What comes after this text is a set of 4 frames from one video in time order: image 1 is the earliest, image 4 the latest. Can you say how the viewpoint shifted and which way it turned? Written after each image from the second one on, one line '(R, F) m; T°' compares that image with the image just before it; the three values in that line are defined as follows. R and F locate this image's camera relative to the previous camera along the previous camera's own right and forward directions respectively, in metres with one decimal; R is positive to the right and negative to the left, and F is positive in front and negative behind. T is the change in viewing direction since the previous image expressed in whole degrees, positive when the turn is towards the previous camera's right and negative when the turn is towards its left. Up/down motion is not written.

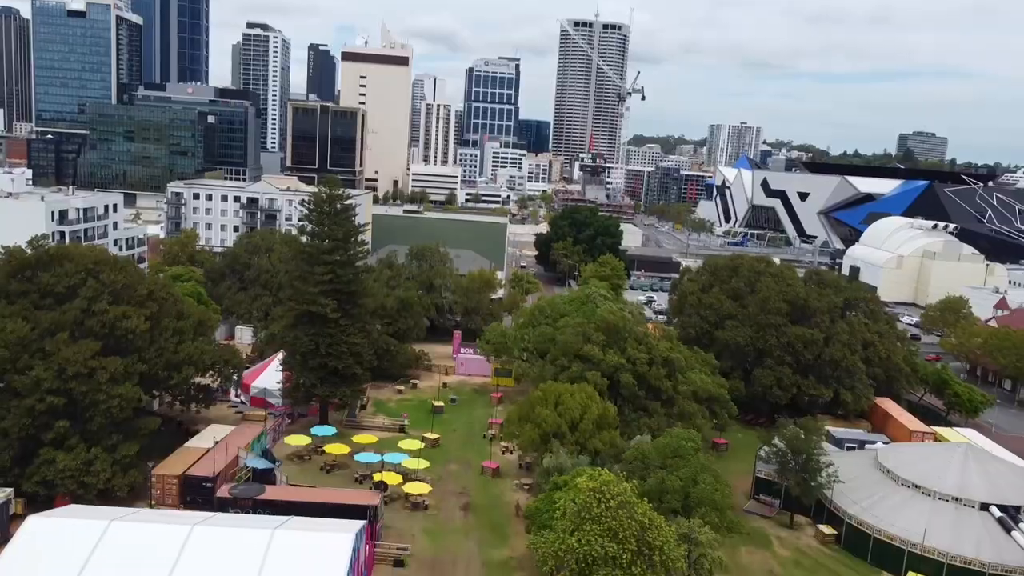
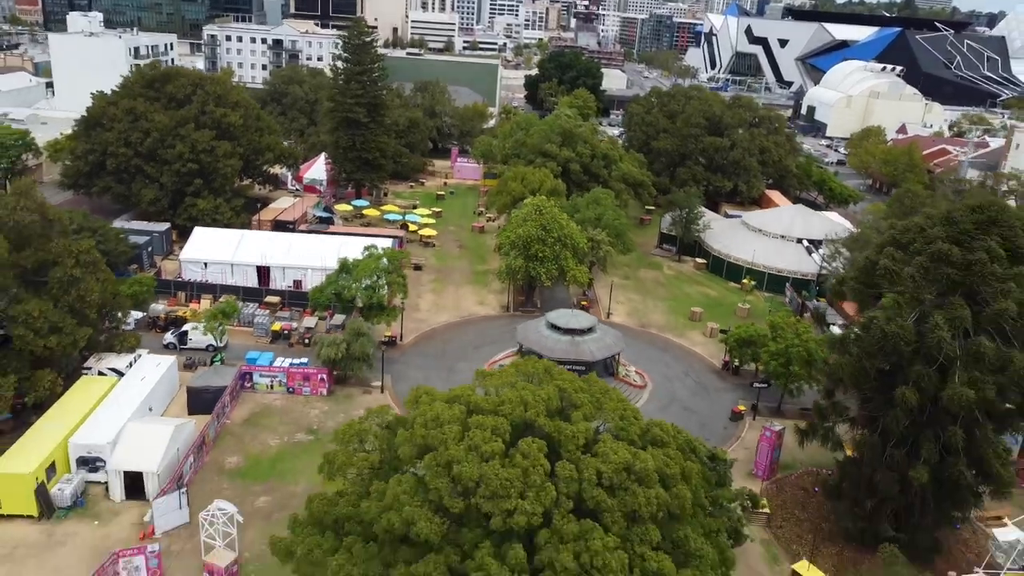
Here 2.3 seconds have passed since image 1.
(+1.3, -17.2) m; 0°
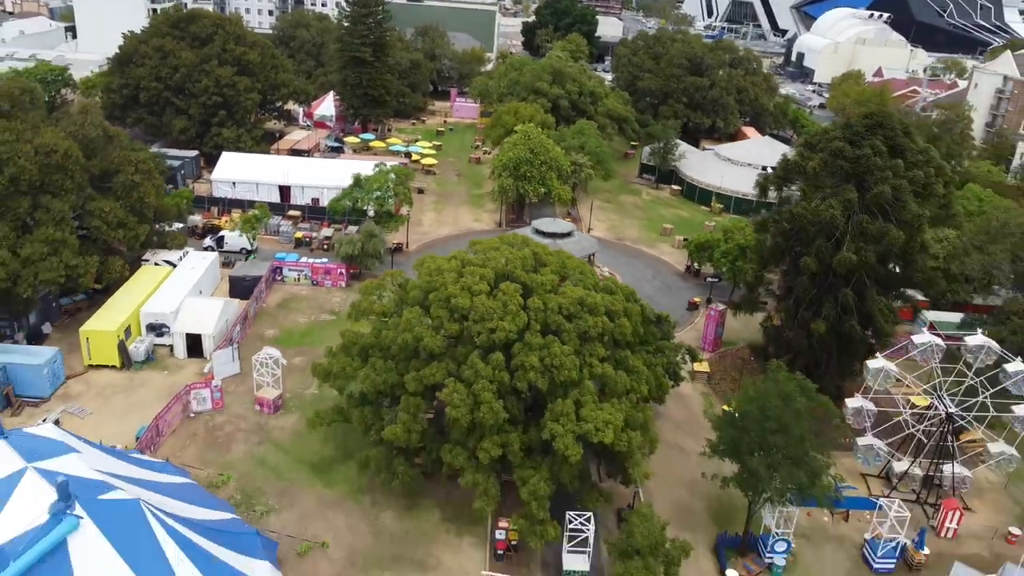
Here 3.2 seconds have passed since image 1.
(+0.5, -5.9) m; 0°
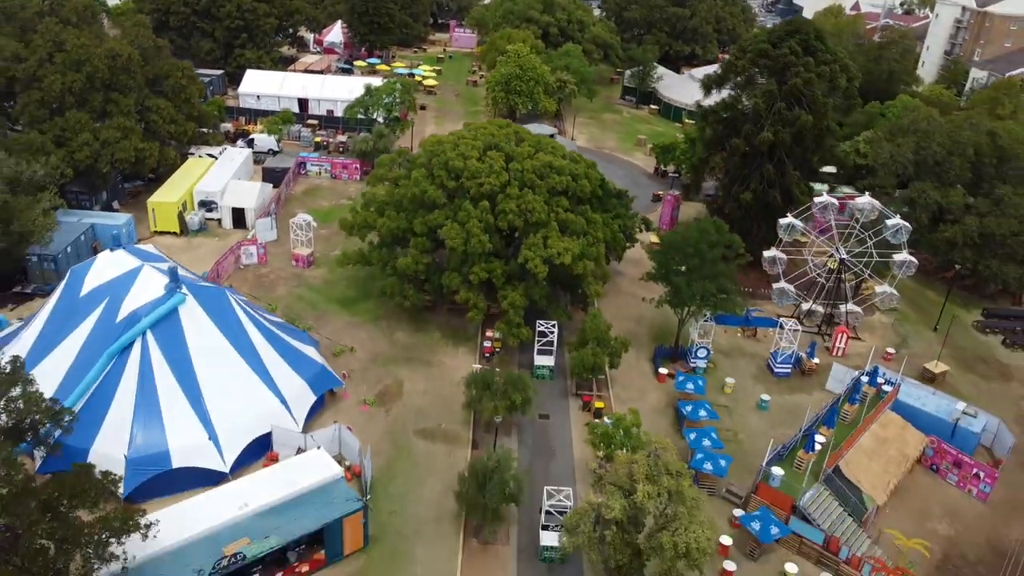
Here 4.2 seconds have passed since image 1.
(+0.6, -6.9) m; 0°
